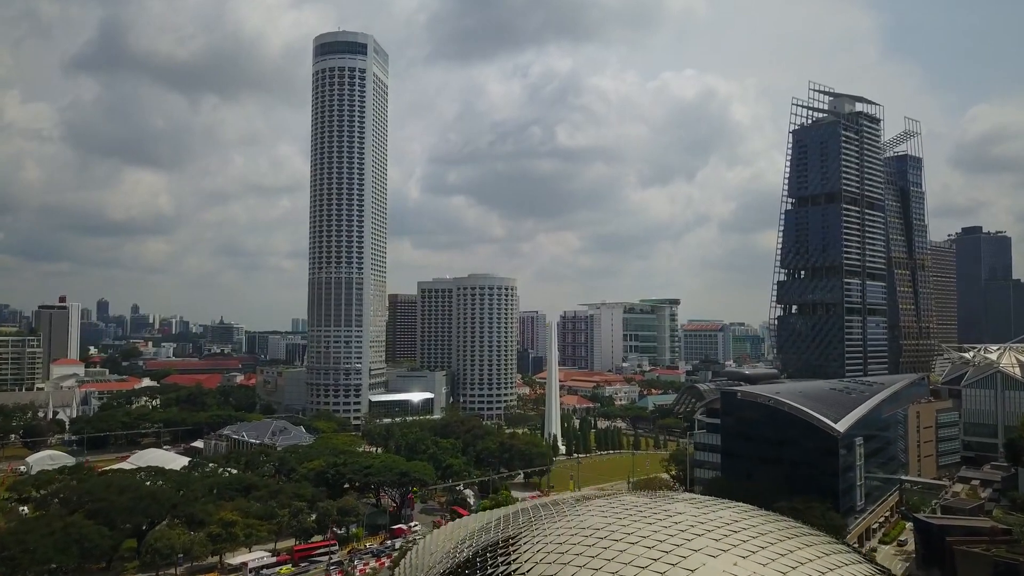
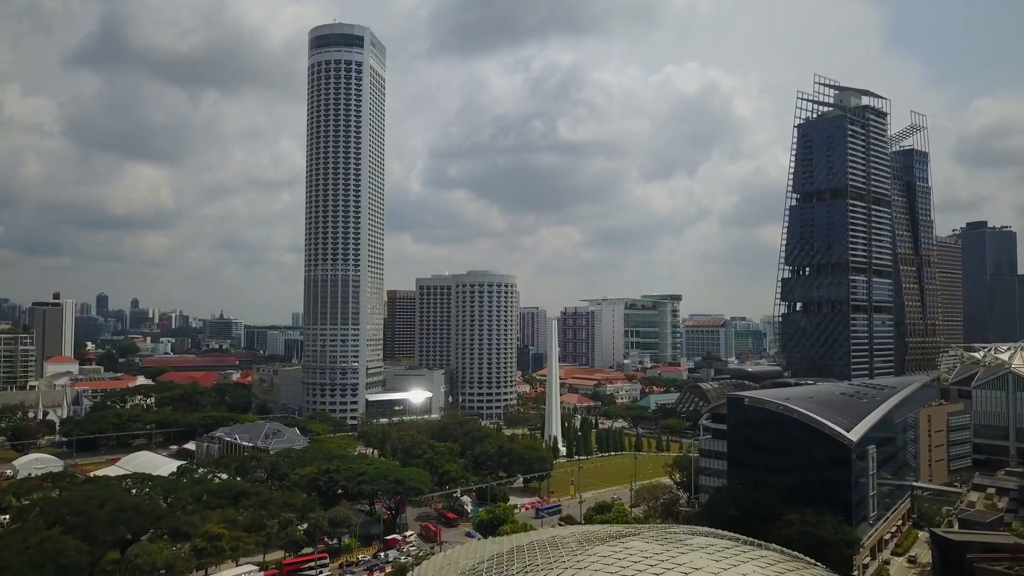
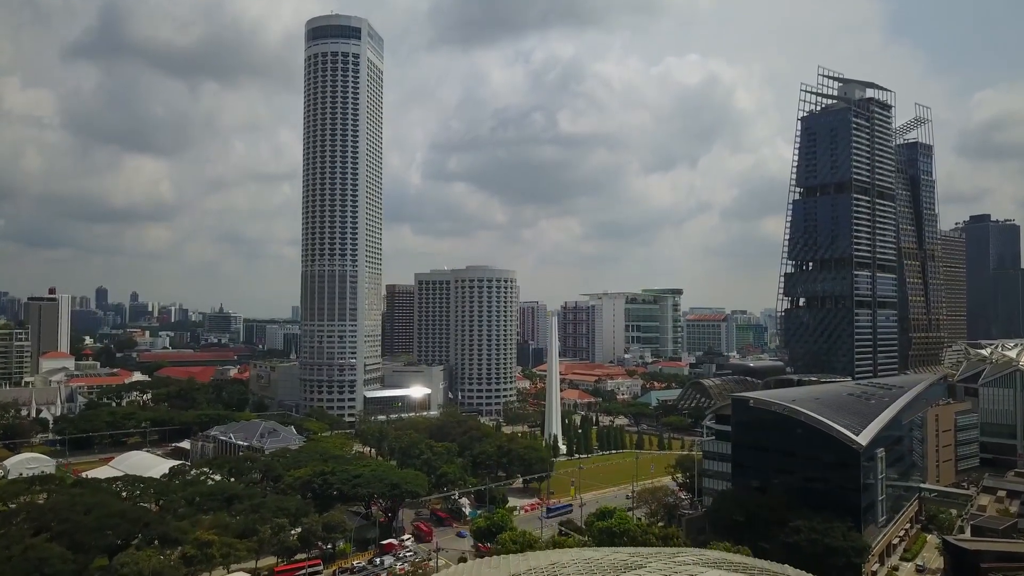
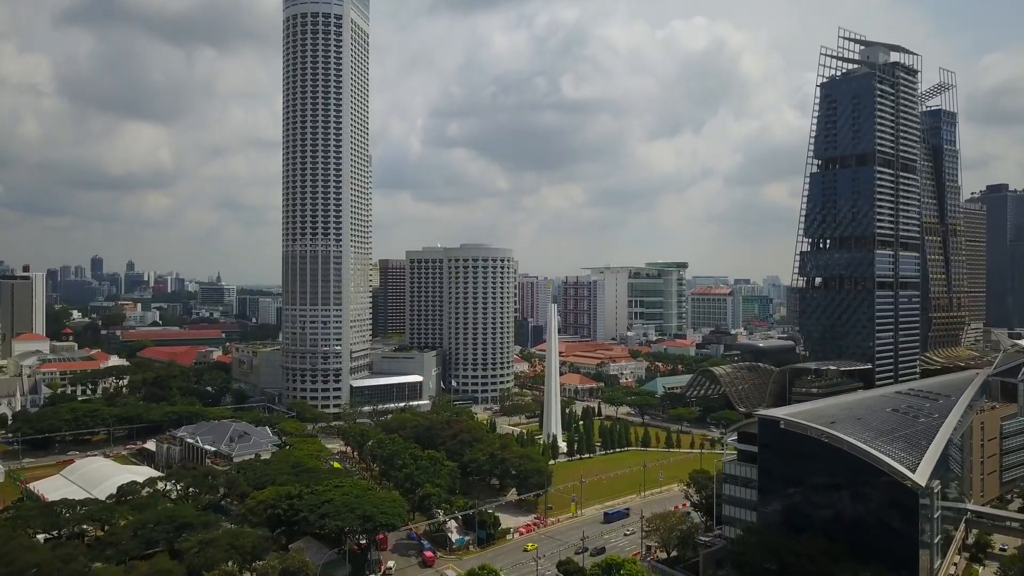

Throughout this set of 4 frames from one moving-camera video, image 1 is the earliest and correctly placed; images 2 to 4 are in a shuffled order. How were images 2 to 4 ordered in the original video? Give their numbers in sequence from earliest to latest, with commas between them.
2, 3, 4
